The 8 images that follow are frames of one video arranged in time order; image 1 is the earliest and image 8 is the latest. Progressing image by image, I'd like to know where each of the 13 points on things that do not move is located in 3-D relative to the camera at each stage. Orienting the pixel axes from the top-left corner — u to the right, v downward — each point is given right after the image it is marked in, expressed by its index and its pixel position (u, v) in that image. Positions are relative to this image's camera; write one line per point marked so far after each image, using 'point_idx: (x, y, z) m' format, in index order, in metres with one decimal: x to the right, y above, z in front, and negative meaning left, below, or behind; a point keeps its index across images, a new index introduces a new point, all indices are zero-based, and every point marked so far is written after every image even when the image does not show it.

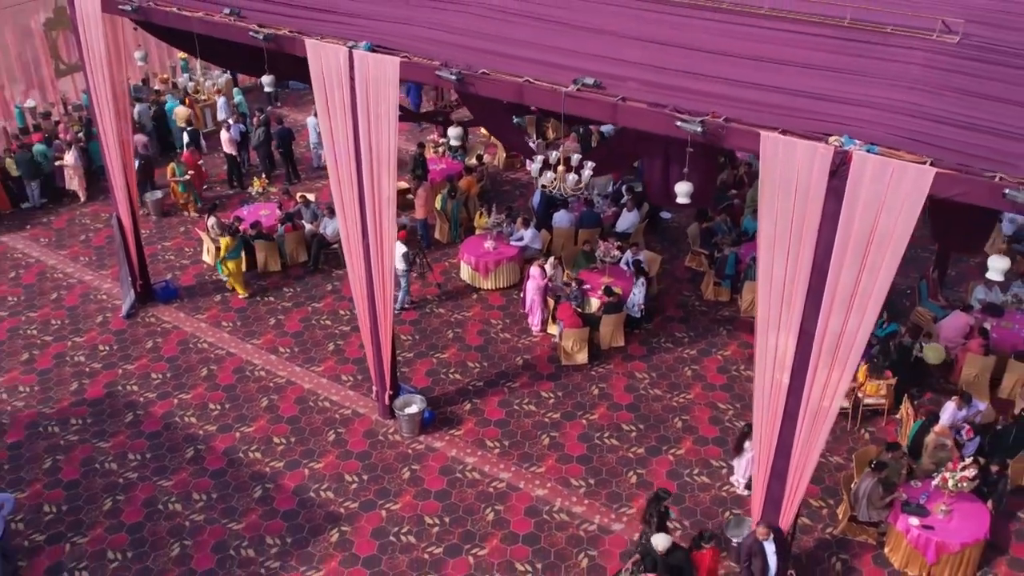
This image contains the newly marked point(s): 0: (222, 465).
0: (-2.4, -1.5, +7.9) m
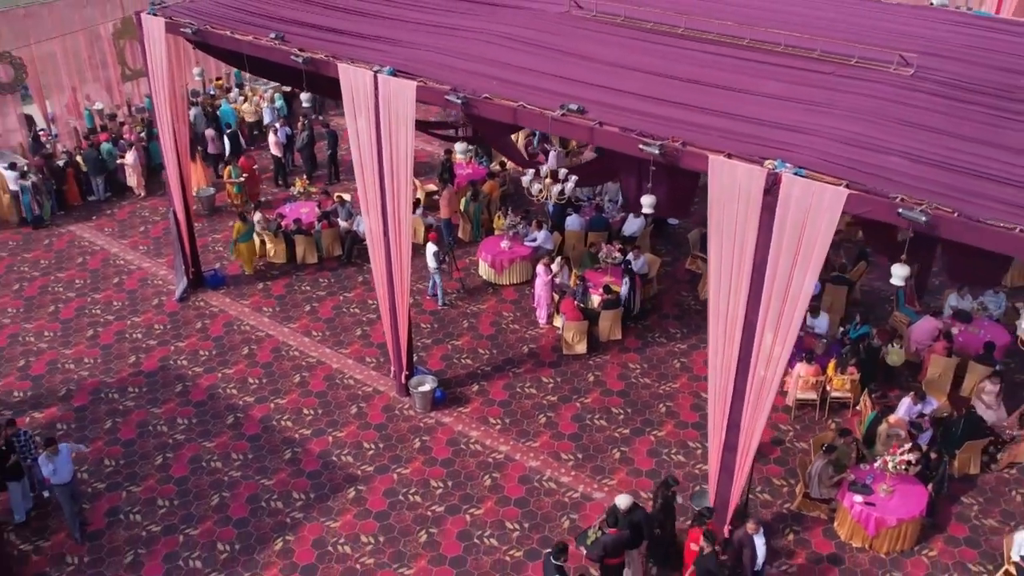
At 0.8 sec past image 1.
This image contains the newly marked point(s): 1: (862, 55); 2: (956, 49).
0: (-2.4, -1.4, +9.1) m
1: (+3.0, +2.0, +8.3) m
2: (+4.1, +2.2, +8.8) m
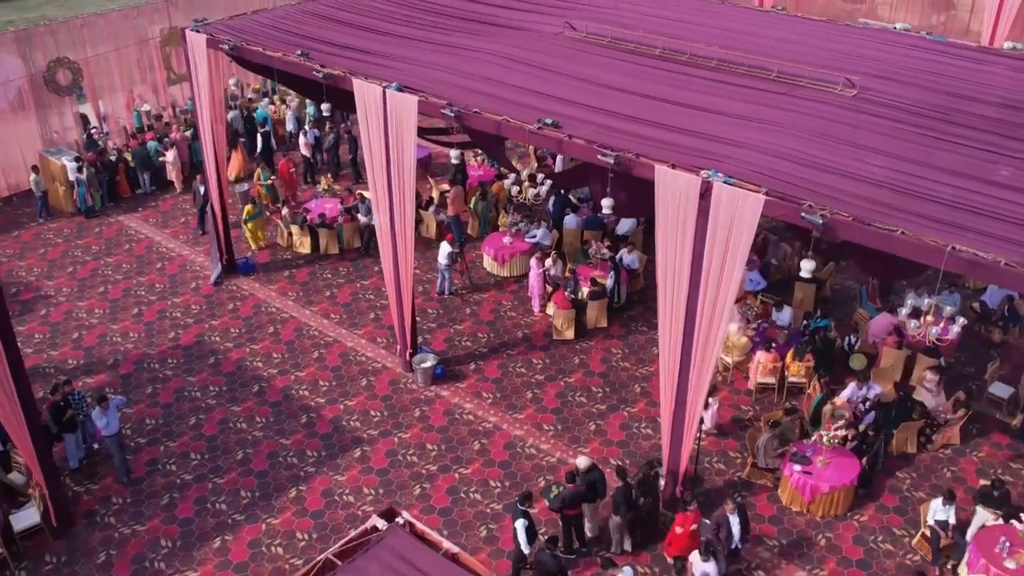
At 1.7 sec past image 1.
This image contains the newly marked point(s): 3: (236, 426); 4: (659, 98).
0: (-2.5, -1.2, +10.4) m
1: (+2.9, +2.1, +9.3) m
2: (+4.0, +2.2, +9.8) m
3: (-2.9, -1.4, +9.9) m
4: (+1.4, +1.8, +8.9) m
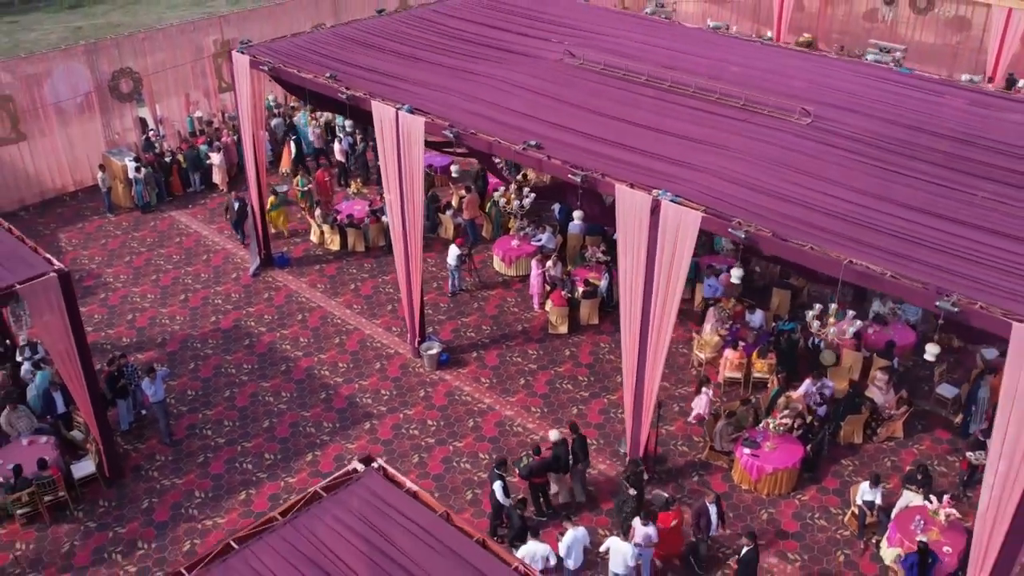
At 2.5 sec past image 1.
0: (-2.6, -1.1, +11.8) m
1: (+2.9, +2.0, +10.5) m
2: (+4.0, +2.1, +10.9) m
3: (-3.0, -1.3, +11.4) m
4: (+1.3, +1.8, +10.2) m
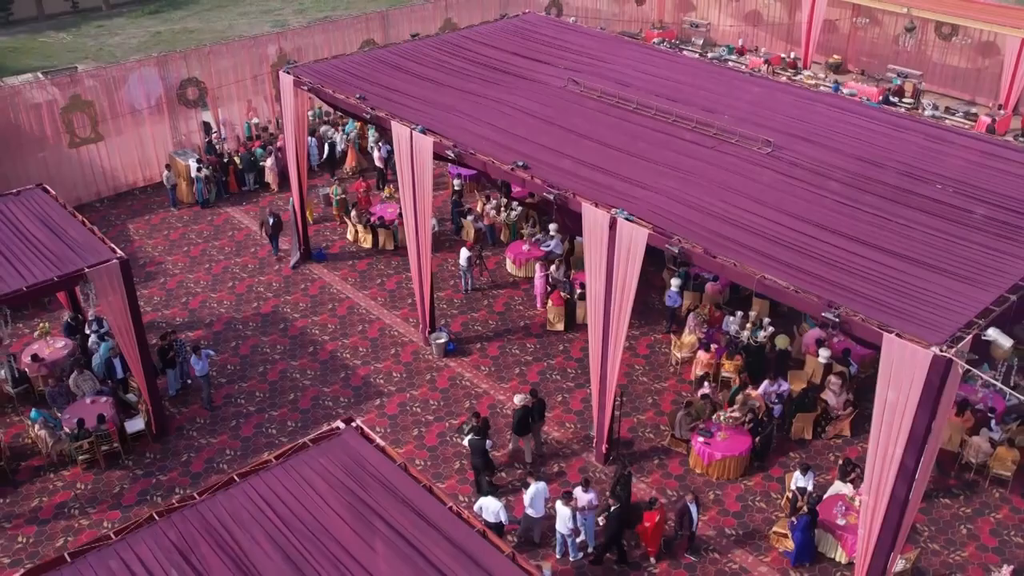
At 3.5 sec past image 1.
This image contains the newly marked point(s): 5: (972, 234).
0: (-2.6, -1.0, +13.5) m
1: (+2.9, +1.9, +11.8) m
2: (+4.0, +2.0, +12.2) m
3: (-3.1, -1.2, +13.1) m
4: (+1.3, +1.7, +11.6) m
5: (+4.7, +0.6, +9.7) m
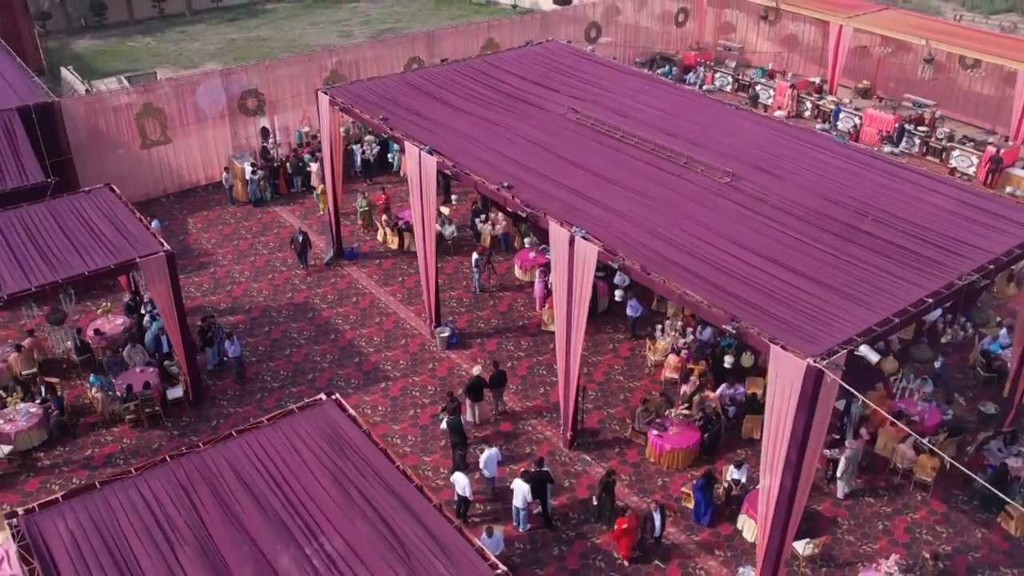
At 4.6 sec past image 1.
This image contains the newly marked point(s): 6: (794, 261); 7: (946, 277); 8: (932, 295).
0: (-2.7, -0.9, +15.4) m
1: (+2.8, +1.7, +13.3) m
2: (+4.0, +1.7, +13.6) m
3: (-3.2, -1.1, +15.1) m
4: (+1.1, +1.6, +13.2) m
5: (+4.4, +0.3, +11.0) m
6: (+3.3, +0.3, +11.1) m
7: (+4.8, +0.1, +10.6) m
8: (+4.5, -0.1, +10.2) m
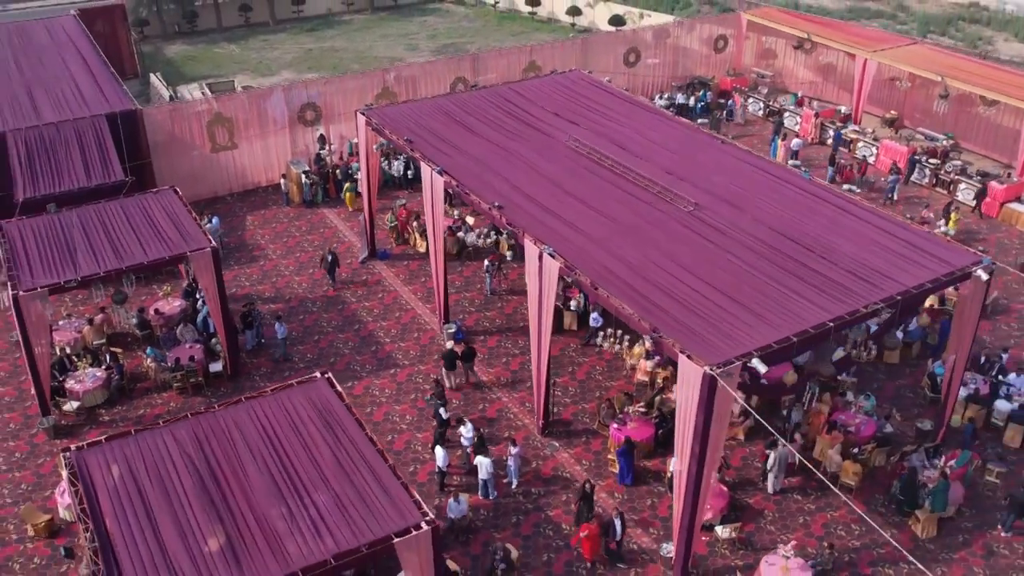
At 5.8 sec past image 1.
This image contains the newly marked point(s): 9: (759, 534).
0: (-2.7, -0.9, +17.7) m
1: (+2.7, +1.5, +15.1) m
2: (+3.9, +1.4, +15.3) m
3: (-3.2, -1.0, +17.4) m
4: (+1.0, +1.4, +15.2) m
5: (+4.0, 0.0, +12.7) m
6: (+2.9, +0.1, +12.9) m
7: (+4.4, -0.2, +12.3) m
8: (+4.0, -0.4, +11.9) m
9: (+3.4, -3.4, +13.2) m
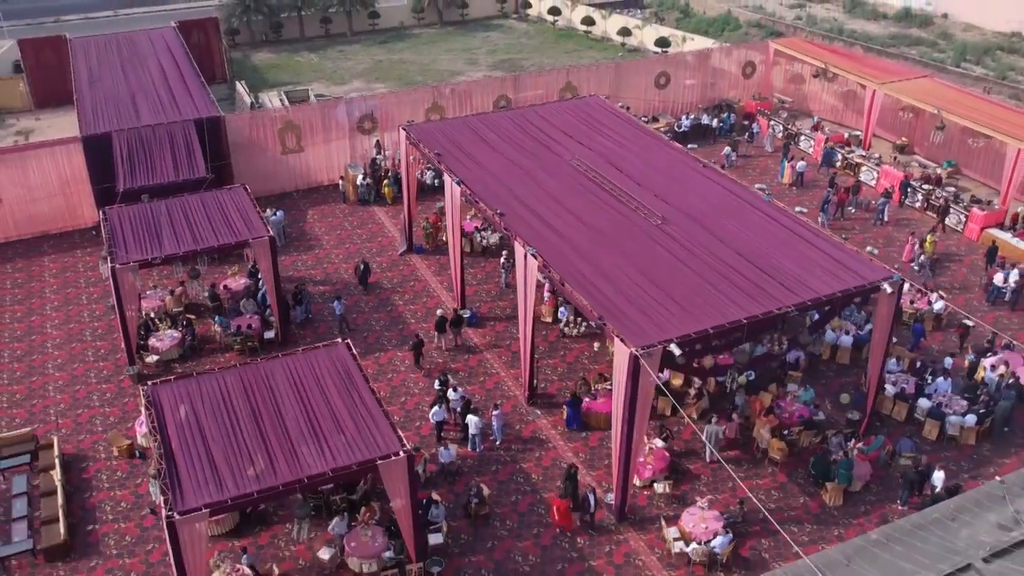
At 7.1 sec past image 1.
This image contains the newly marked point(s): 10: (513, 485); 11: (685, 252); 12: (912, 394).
0: (-2.6, -0.6, +21.1) m
1: (+2.7, +1.4, +18.0) m
2: (+3.9, +1.4, +18.0) m
3: (-3.1, -0.8, +20.8) m
4: (+1.0, +1.5, +18.2) m
5: (+3.7, -0.1, +15.5) m
6: (+2.7, 0.0, +15.8) m
7: (+4.1, -0.3, +15.0) m
8: (+3.7, -0.5, +14.7) m
9: (+3.0, -3.5, +16.1) m
10: (0.0, -3.4, +16.2) m
11: (+3.1, +0.7, +16.9) m
12: (+7.5, -2.0, +17.7) m
